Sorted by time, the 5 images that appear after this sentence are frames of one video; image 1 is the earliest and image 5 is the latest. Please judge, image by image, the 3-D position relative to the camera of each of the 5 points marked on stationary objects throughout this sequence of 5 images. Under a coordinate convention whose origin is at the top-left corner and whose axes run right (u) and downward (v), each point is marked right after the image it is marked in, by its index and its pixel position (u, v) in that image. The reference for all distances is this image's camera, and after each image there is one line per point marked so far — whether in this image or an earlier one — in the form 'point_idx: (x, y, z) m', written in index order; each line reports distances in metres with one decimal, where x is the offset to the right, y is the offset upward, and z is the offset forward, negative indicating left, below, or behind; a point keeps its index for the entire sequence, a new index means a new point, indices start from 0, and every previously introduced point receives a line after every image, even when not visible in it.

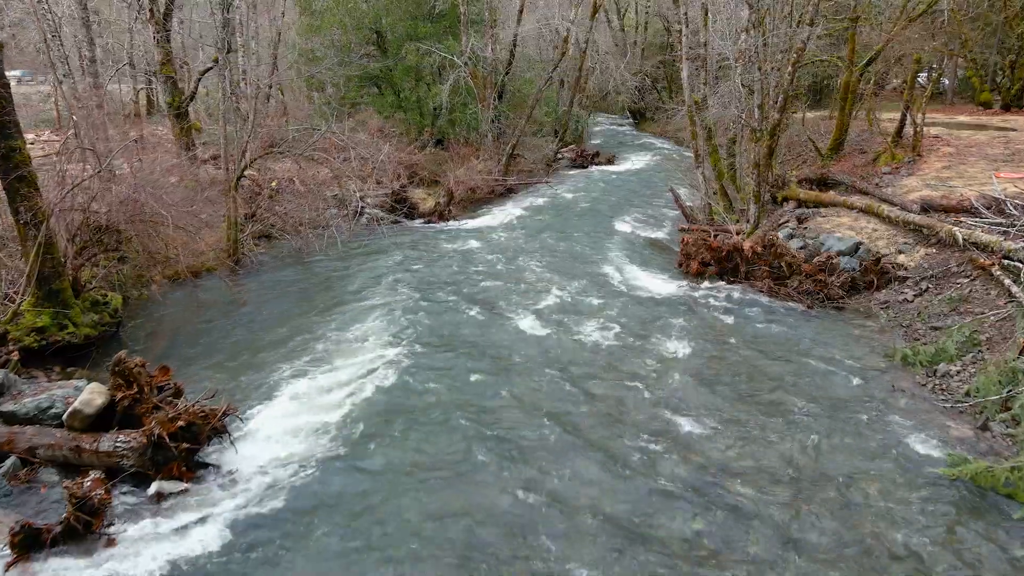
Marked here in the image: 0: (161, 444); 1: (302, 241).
0: (-3.6, -1.6, +6.2) m
1: (-5.3, +1.2, +15.5) m
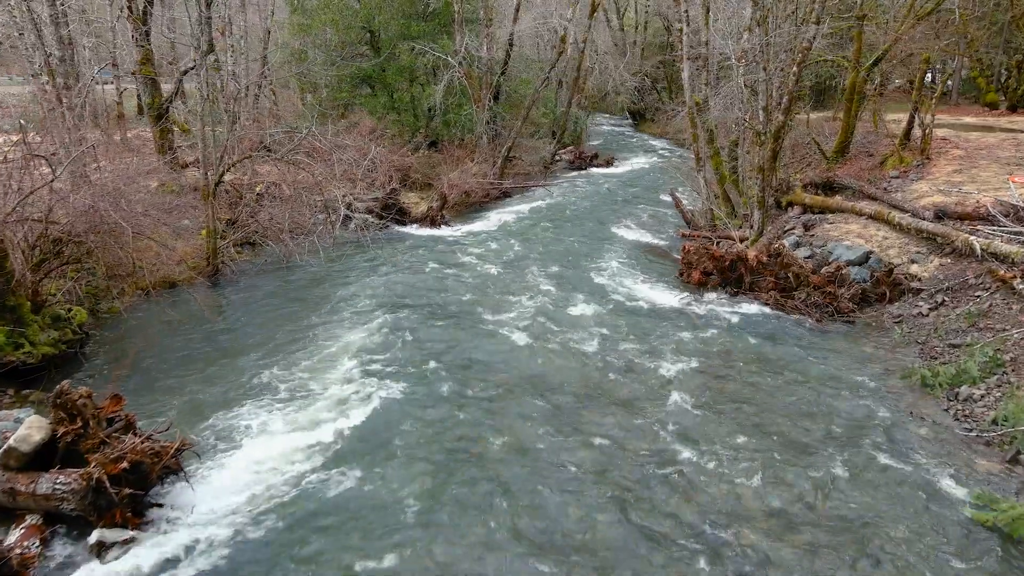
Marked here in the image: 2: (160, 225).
0: (-3.7, -1.8, +5.6) m
1: (-5.4, +1.0, +14.9) m
2: (-6.7, +1.2, +11.4) m
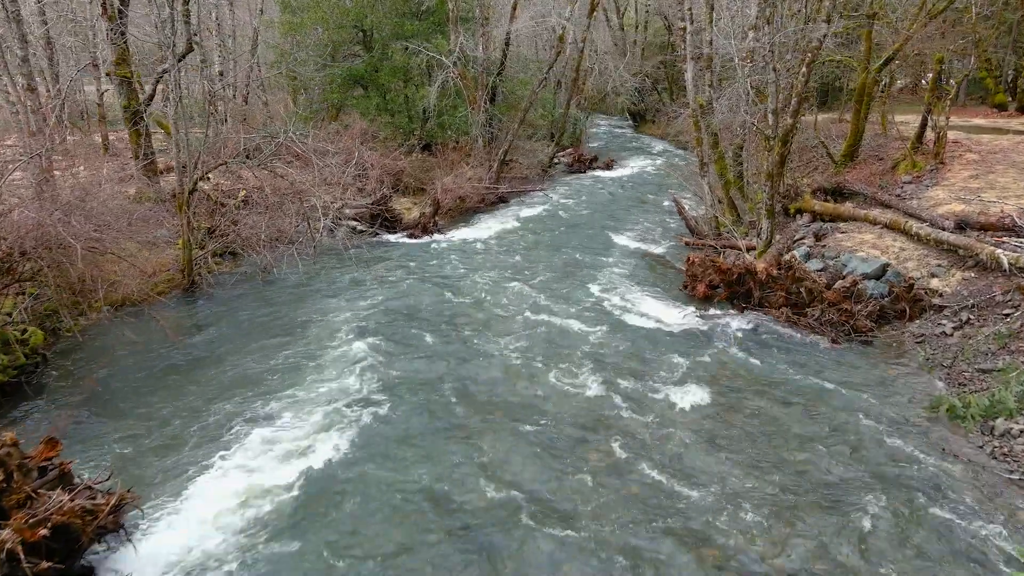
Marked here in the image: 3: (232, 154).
0: (-3.8, -2.1, +4.8) m
1: (-5.6, +0.7, +14.1) m
2: (-6.8, +0.9, +10.7) m
3: (-6.1, +2.9, +13.3) m
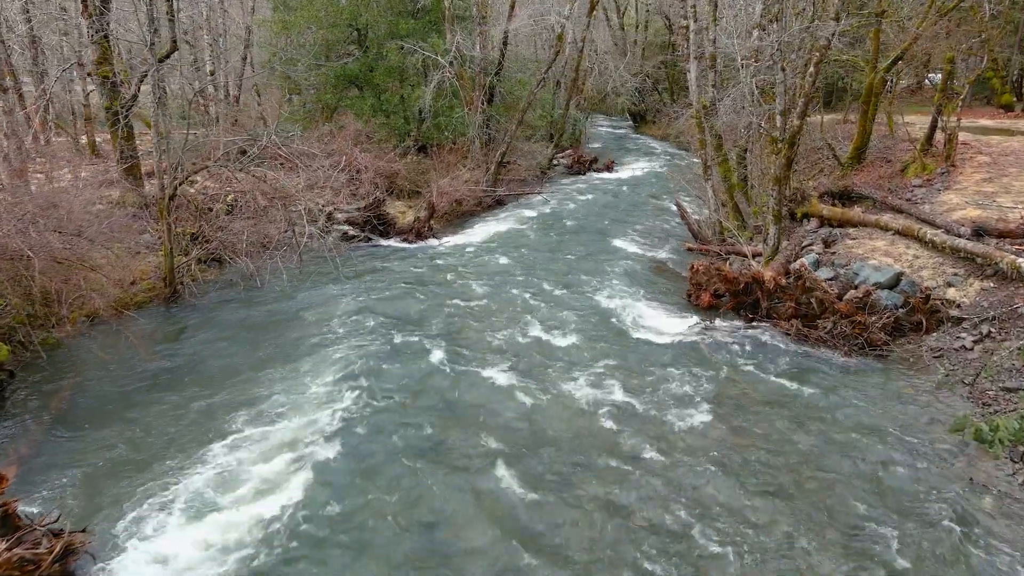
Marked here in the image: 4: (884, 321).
0: (-3.9, -2.3, +4.3) m
1: (-5.6, +0.5, +13.6) m
2: (-6.9, +0.7, +10.1) m
3: (-6.2, +2.7, +12.7) m
4: (+6.1, -0.5, +10.0) m
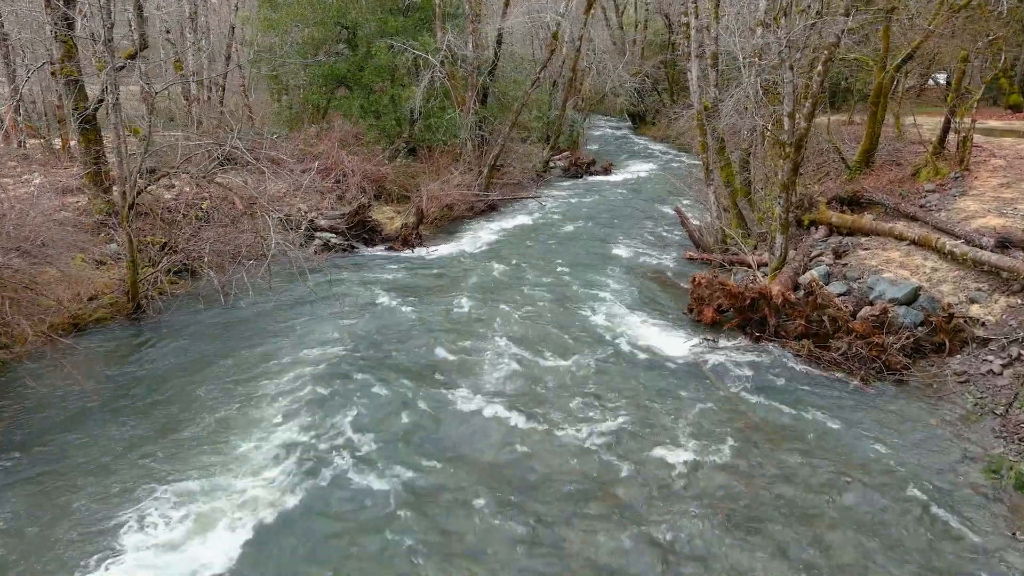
0: (-4.1, -2.5, +3.4) m
1: (-5.9, +0.2, +12.7) m
2: (-7.1, +0.4, +9.3) m
3: (-6.4, +2.4, +11.9) m
4: (+5.9, -0.8, +9.2) m
